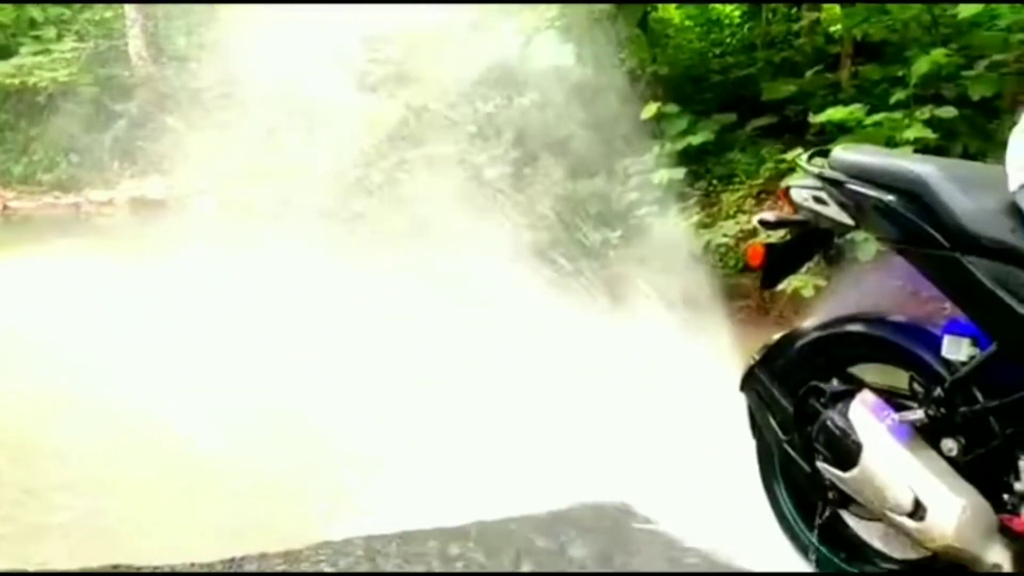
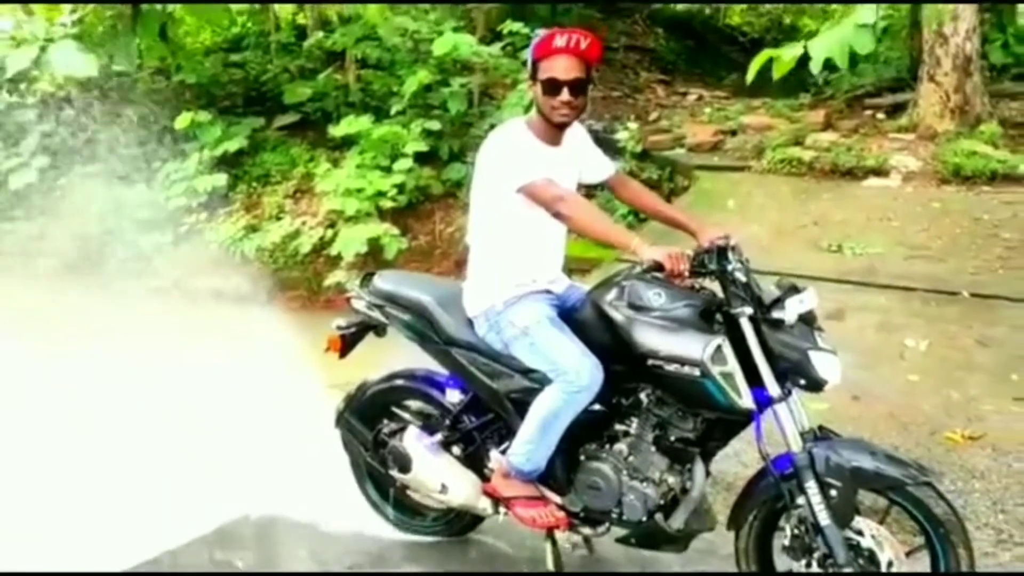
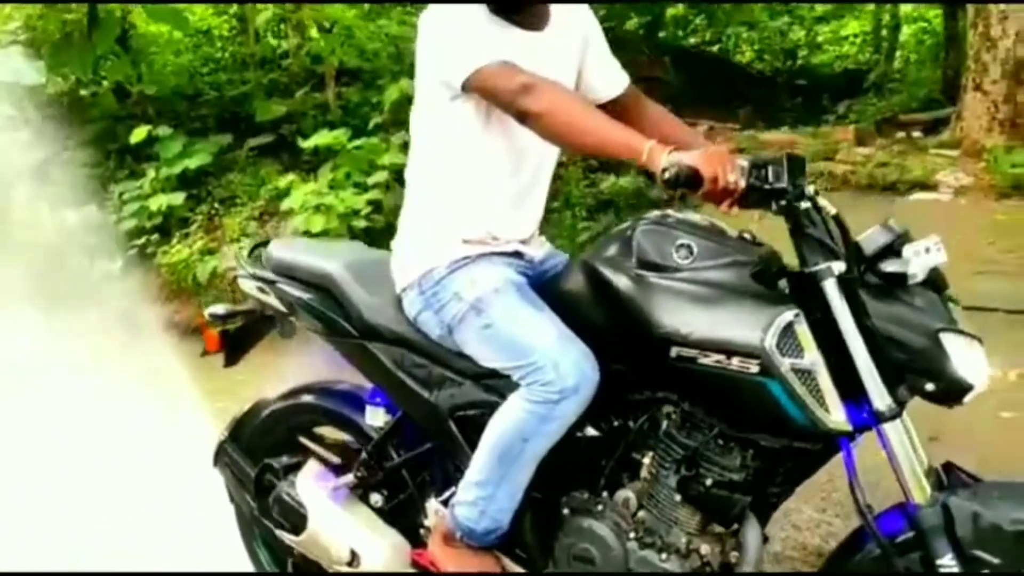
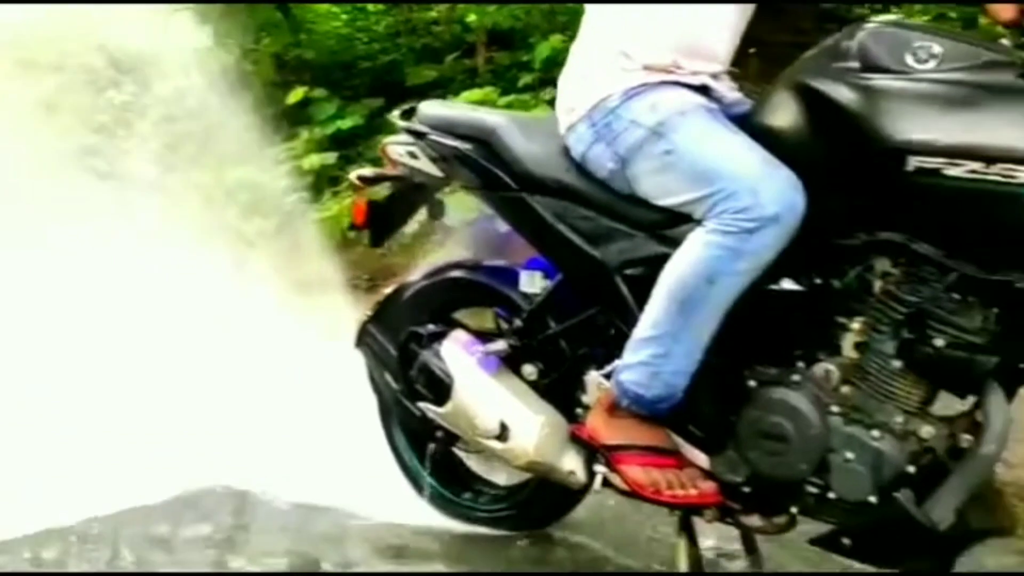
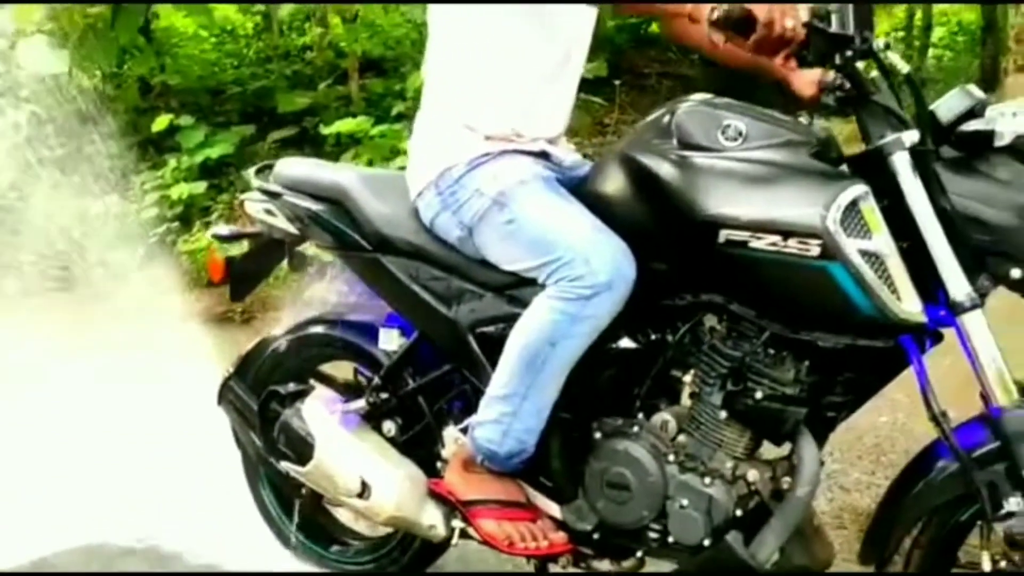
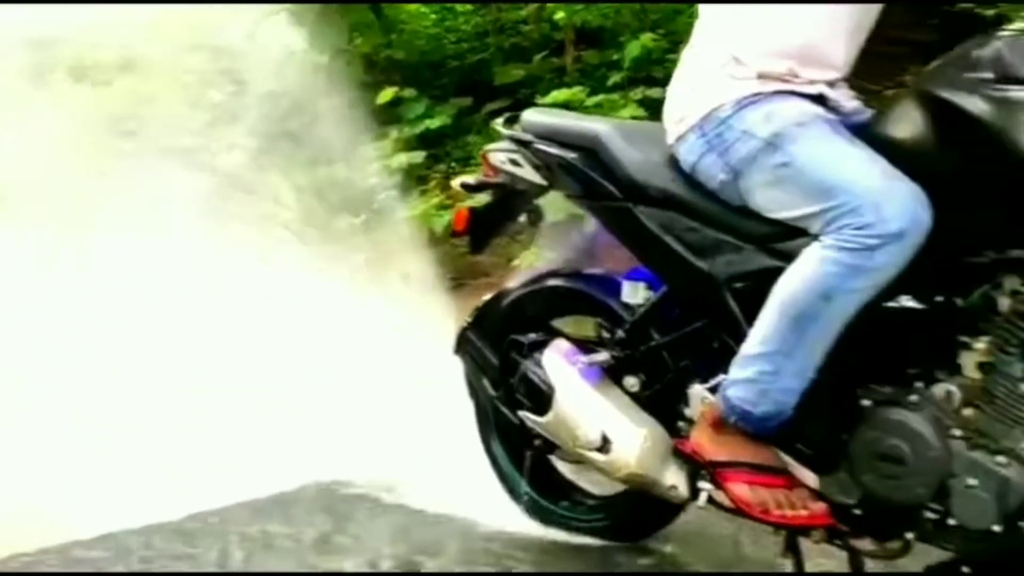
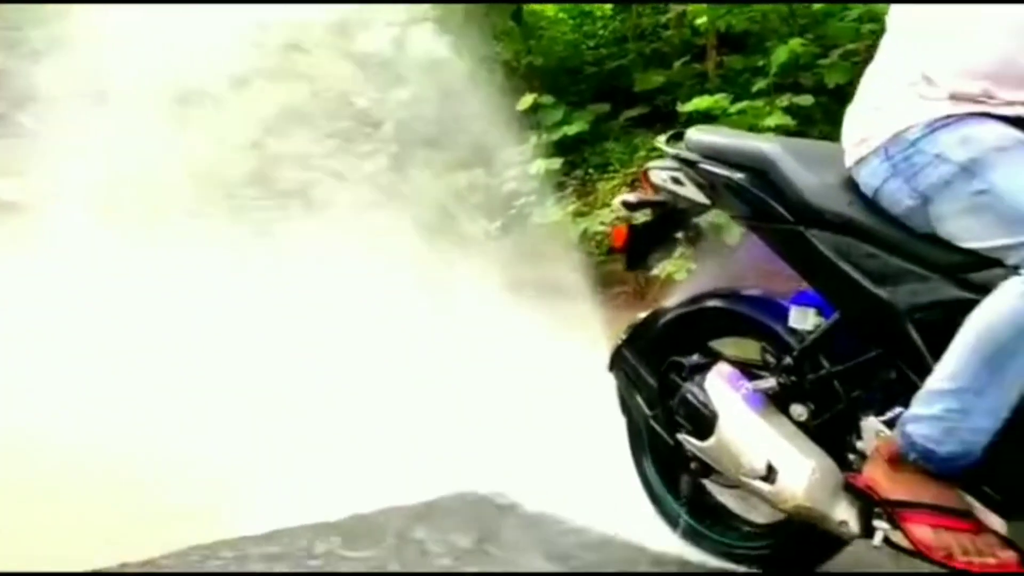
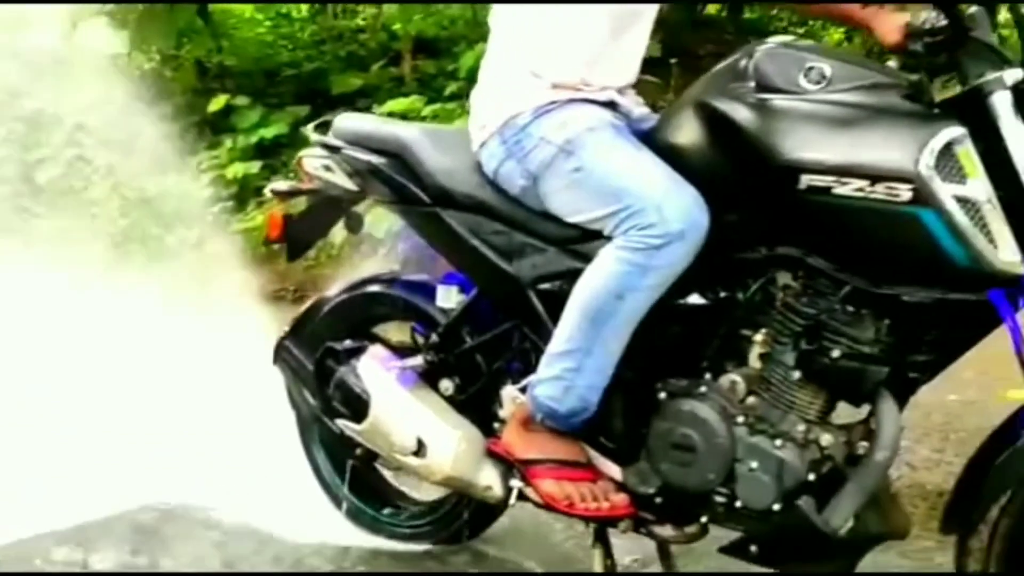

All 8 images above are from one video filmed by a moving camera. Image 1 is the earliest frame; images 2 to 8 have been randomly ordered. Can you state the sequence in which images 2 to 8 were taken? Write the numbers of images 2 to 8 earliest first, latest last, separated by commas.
7, 6, 4, 8, 5, 3, 2
